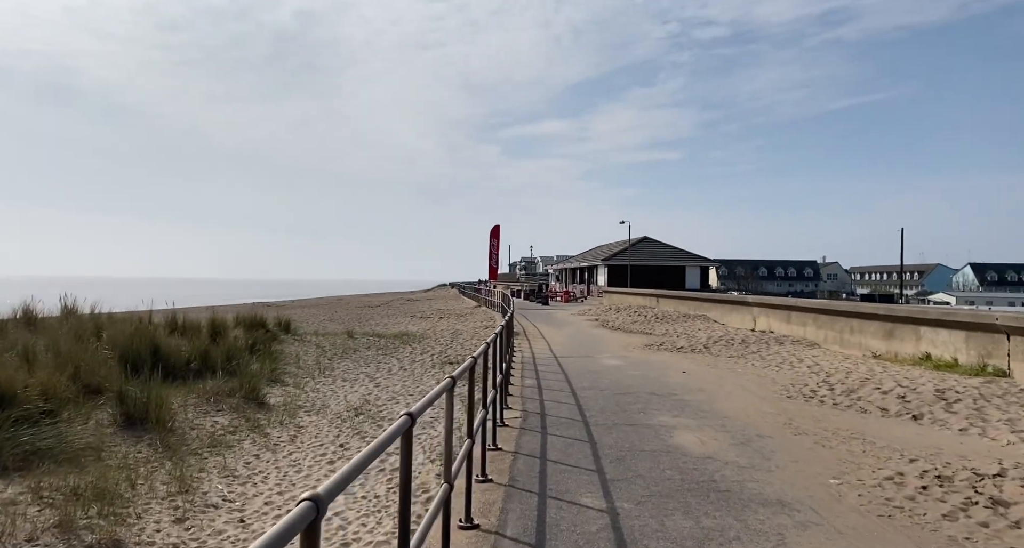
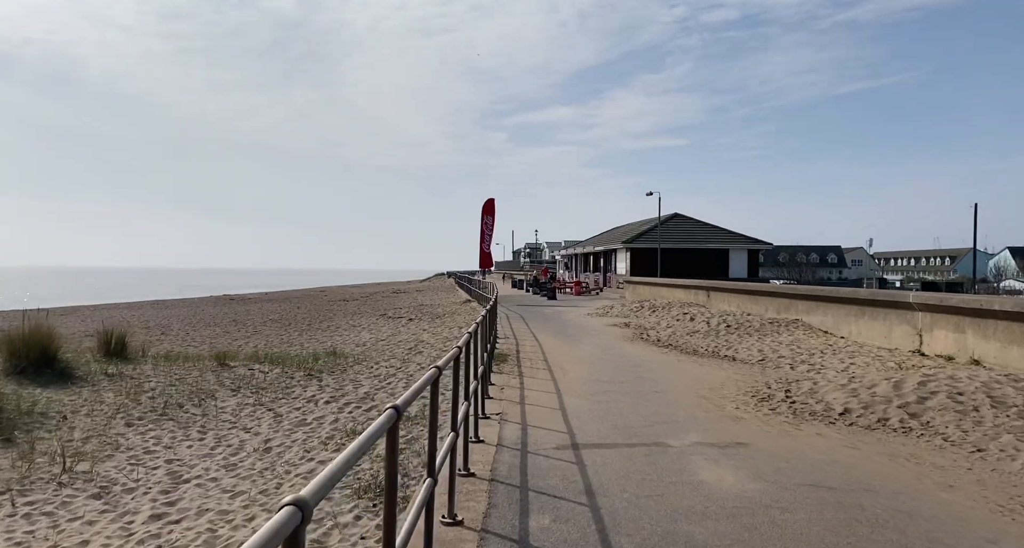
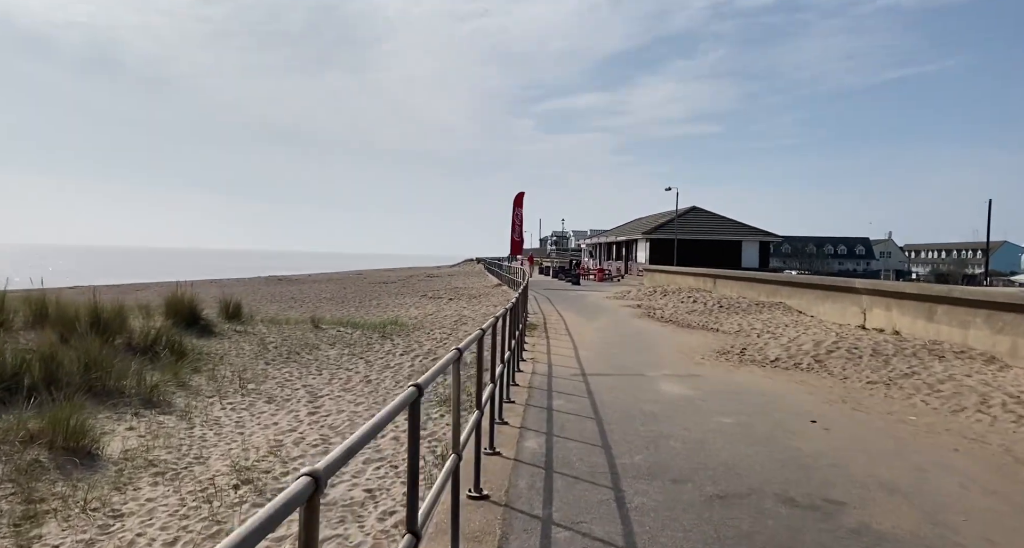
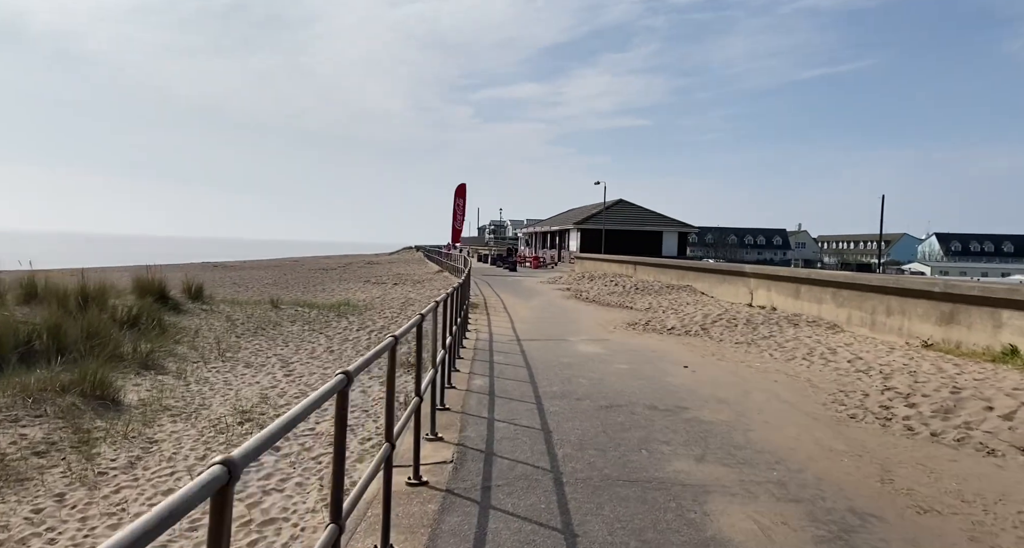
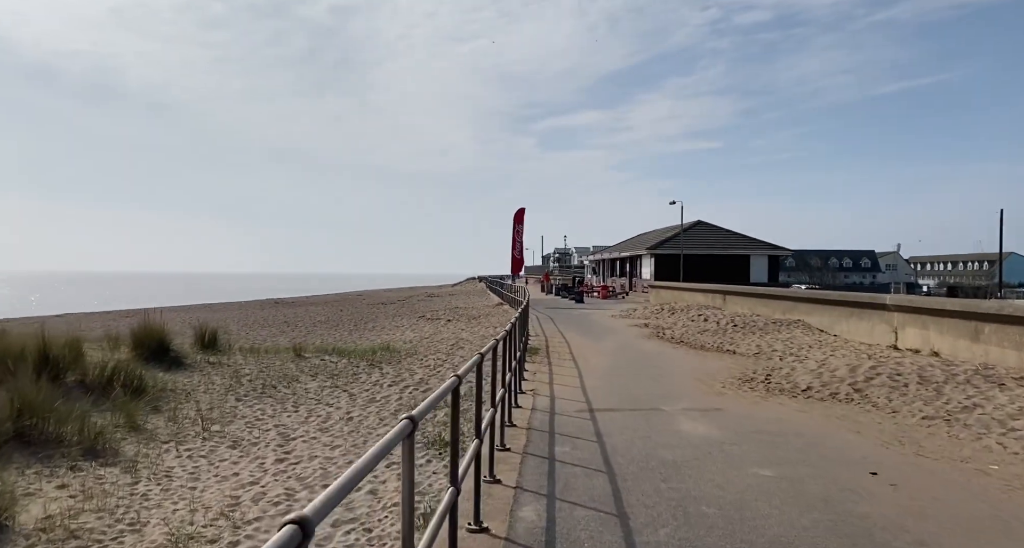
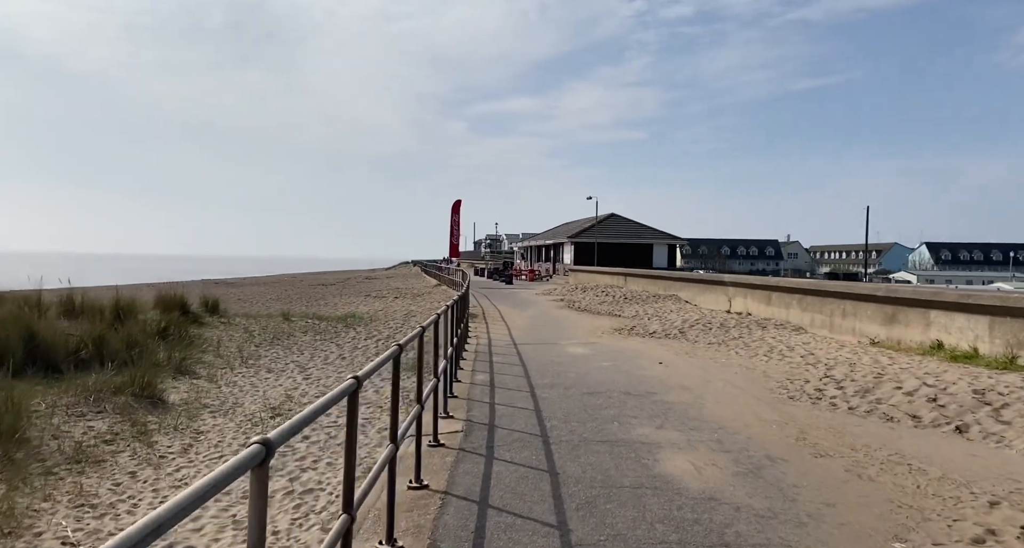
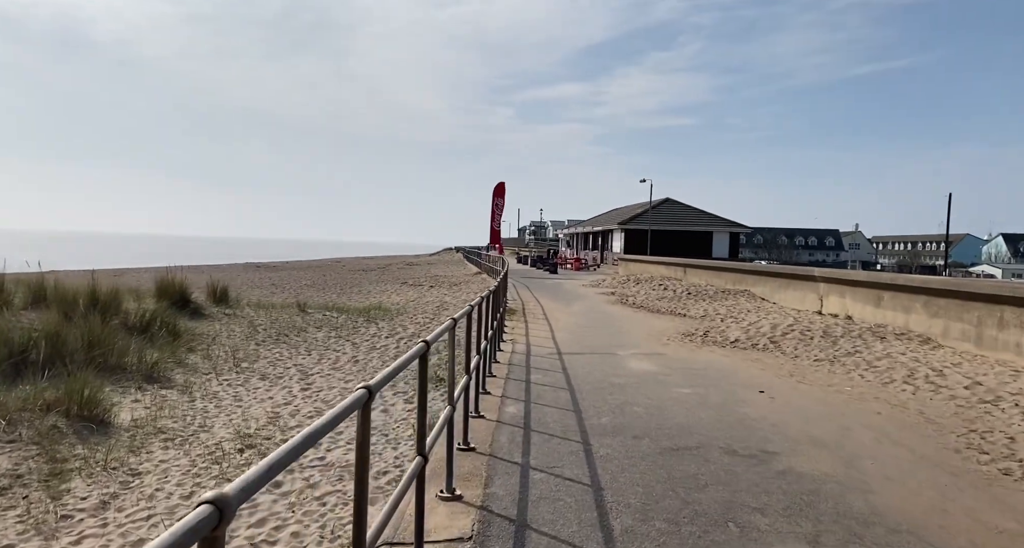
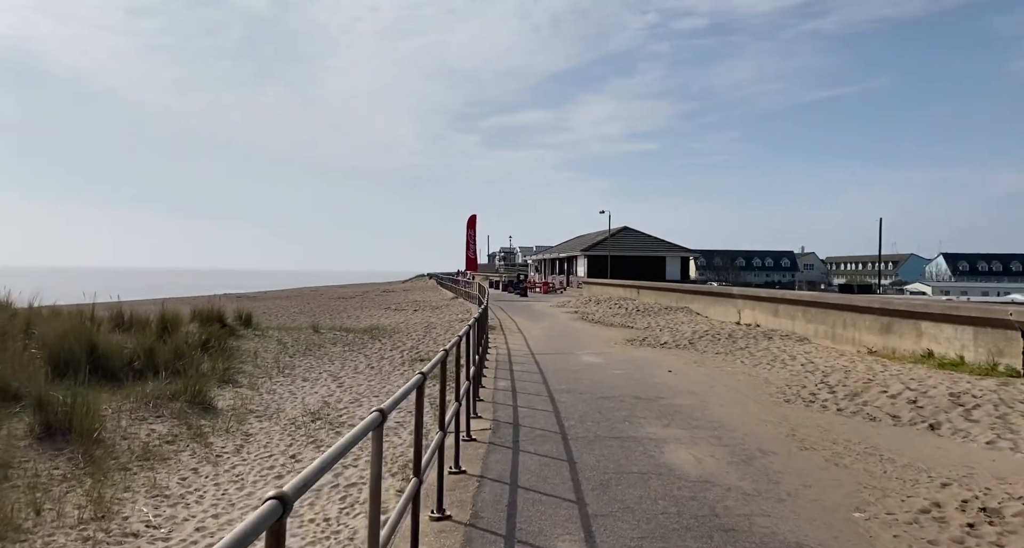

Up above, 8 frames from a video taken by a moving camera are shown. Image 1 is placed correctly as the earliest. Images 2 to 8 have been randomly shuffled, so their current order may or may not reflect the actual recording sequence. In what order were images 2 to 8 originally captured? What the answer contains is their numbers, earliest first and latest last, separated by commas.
8, 6, 4, 7, 3, 5, 2
